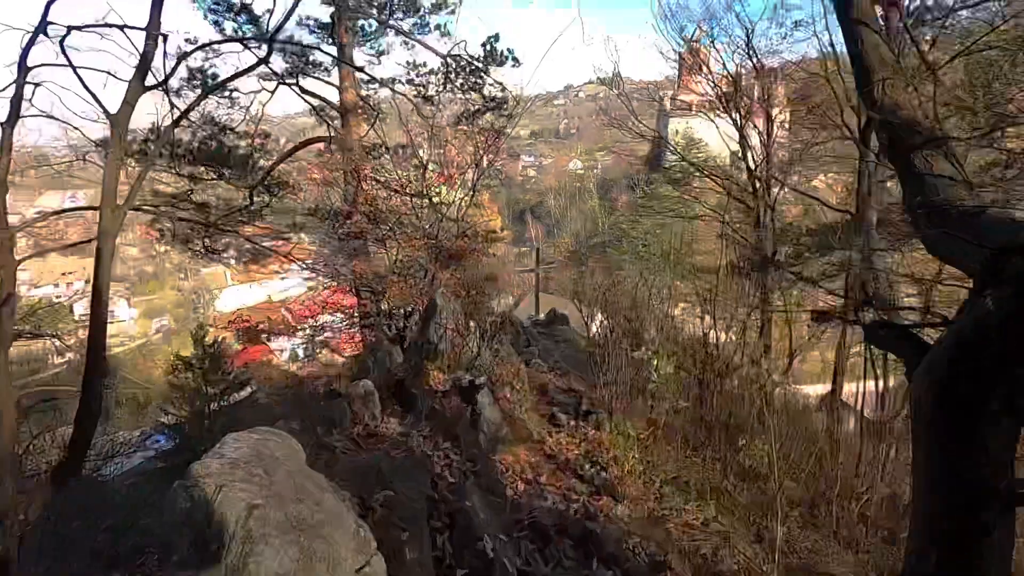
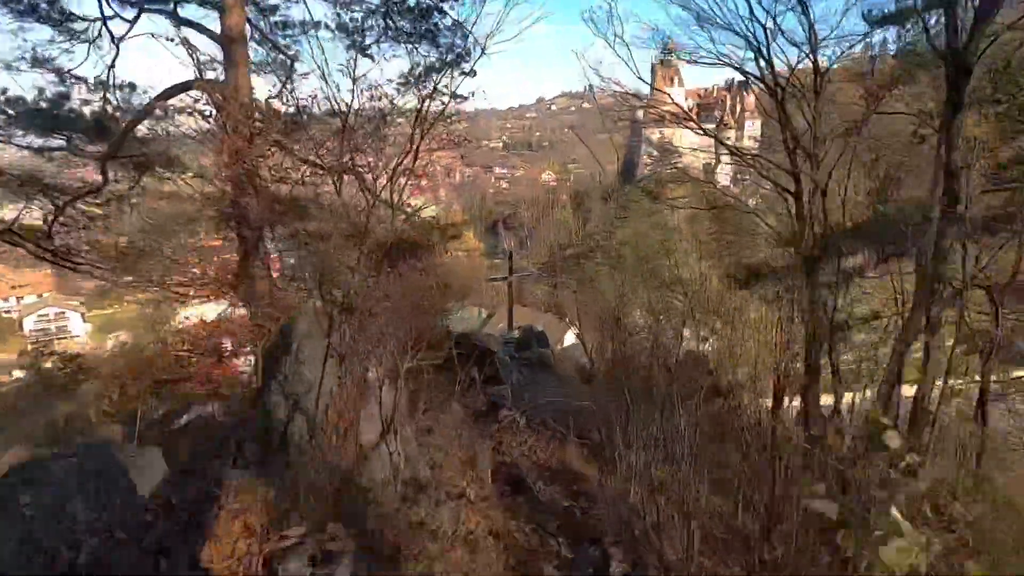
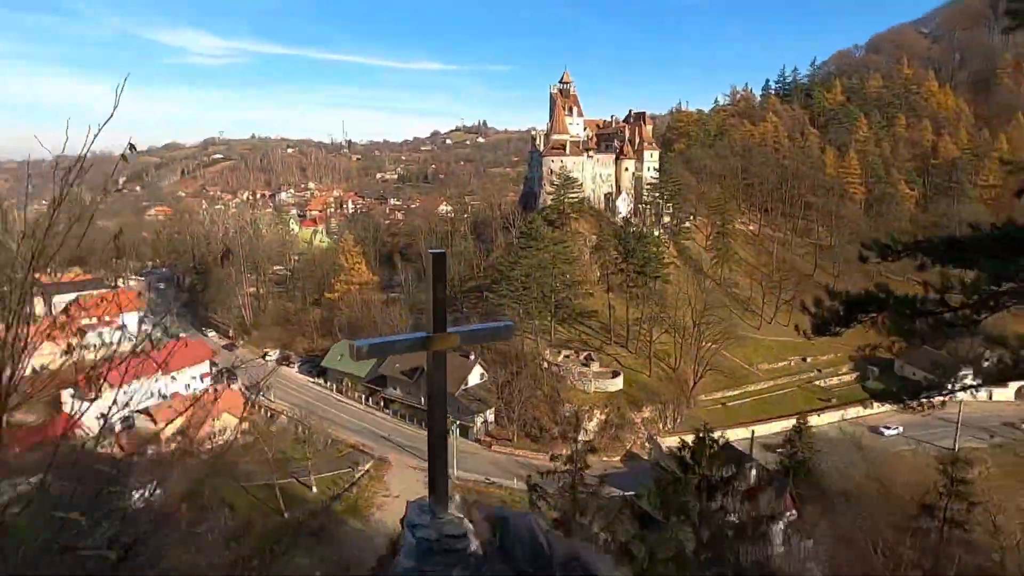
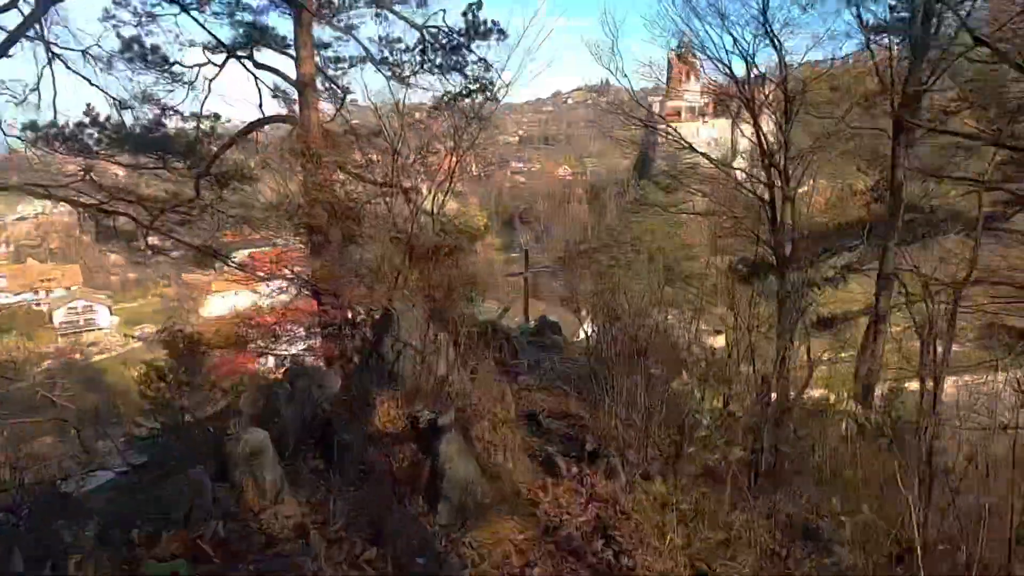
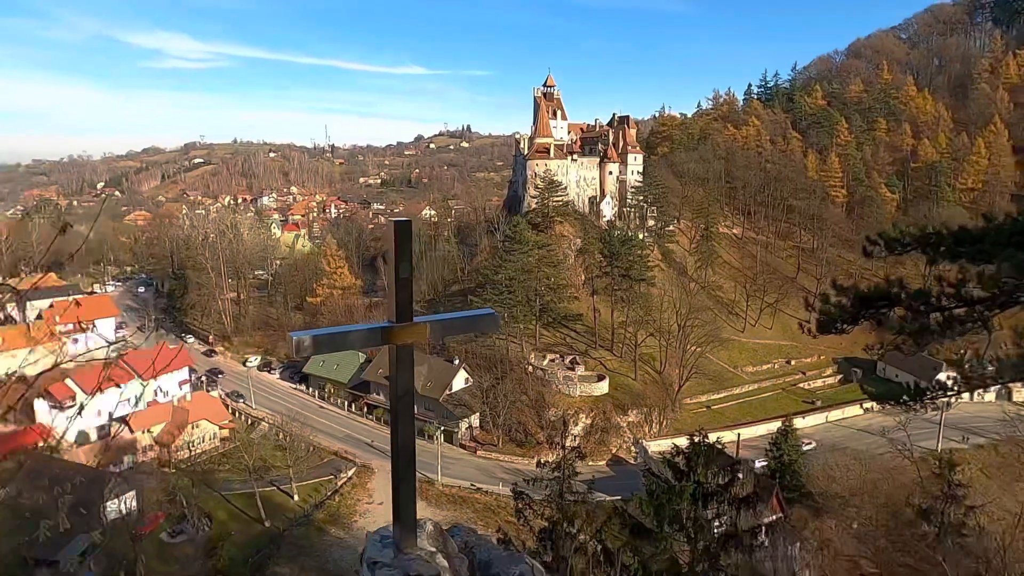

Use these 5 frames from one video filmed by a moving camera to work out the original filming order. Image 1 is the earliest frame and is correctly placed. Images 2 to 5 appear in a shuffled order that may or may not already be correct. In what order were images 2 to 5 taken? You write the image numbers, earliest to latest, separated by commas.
4, 2, 3, 5
